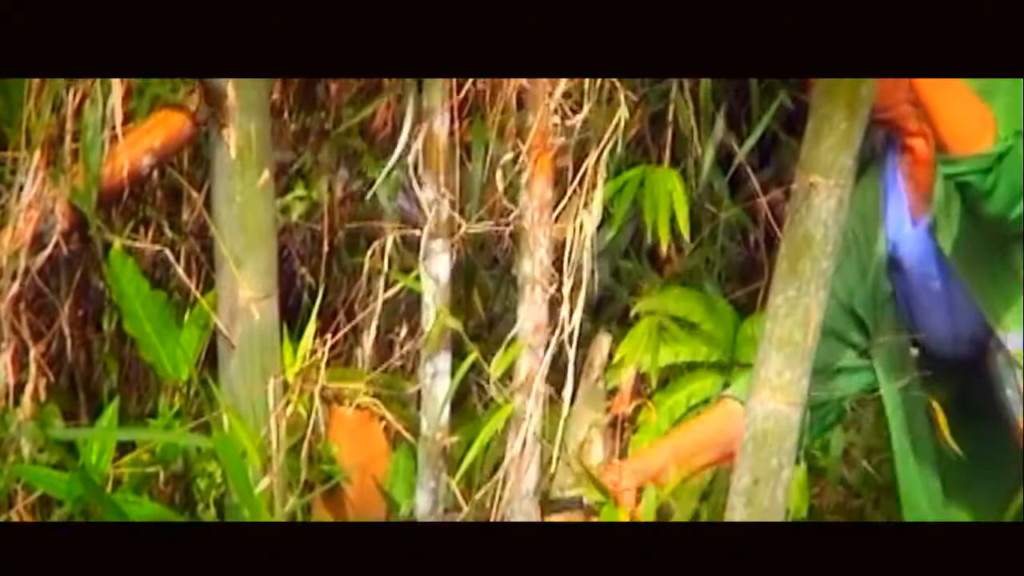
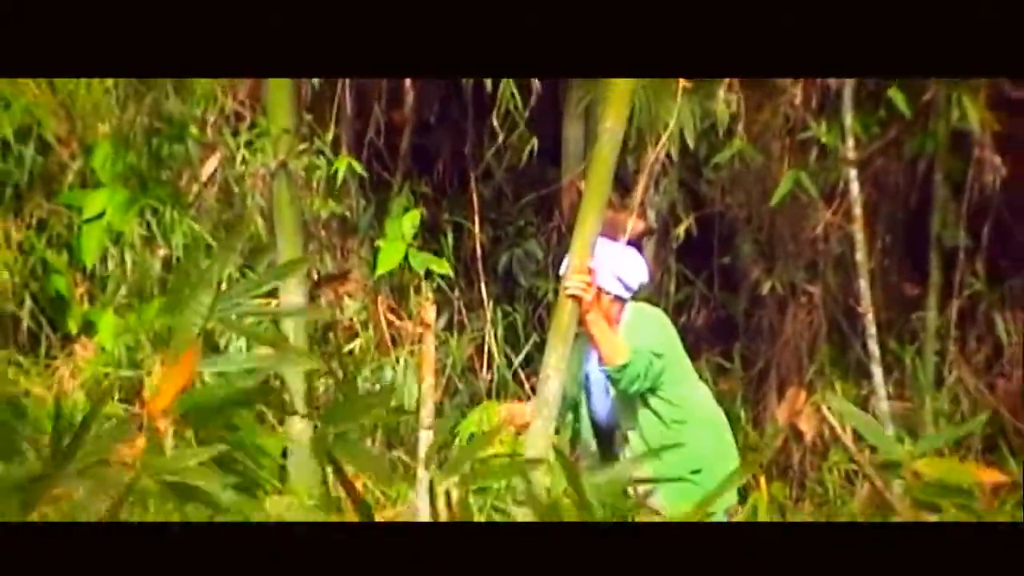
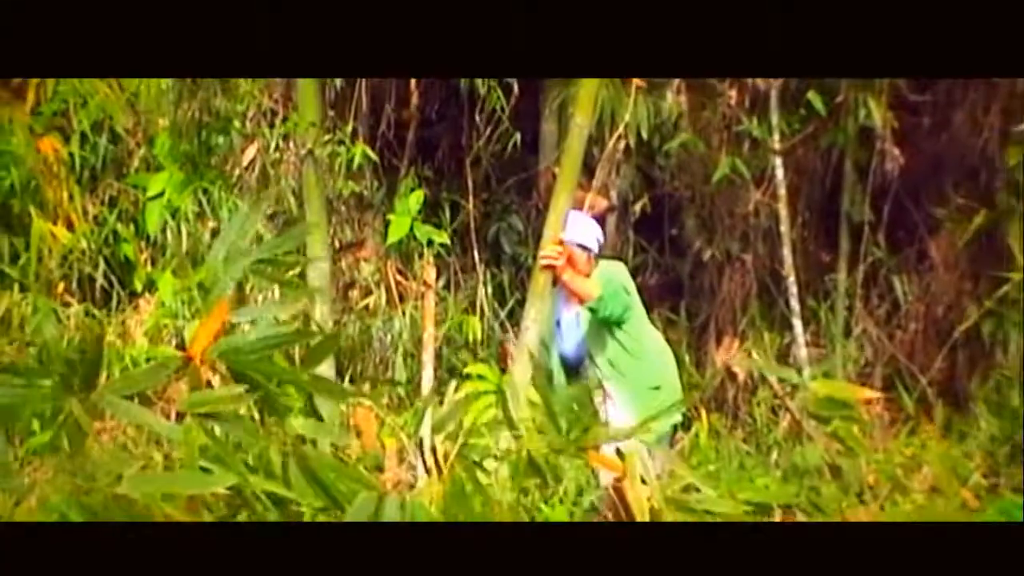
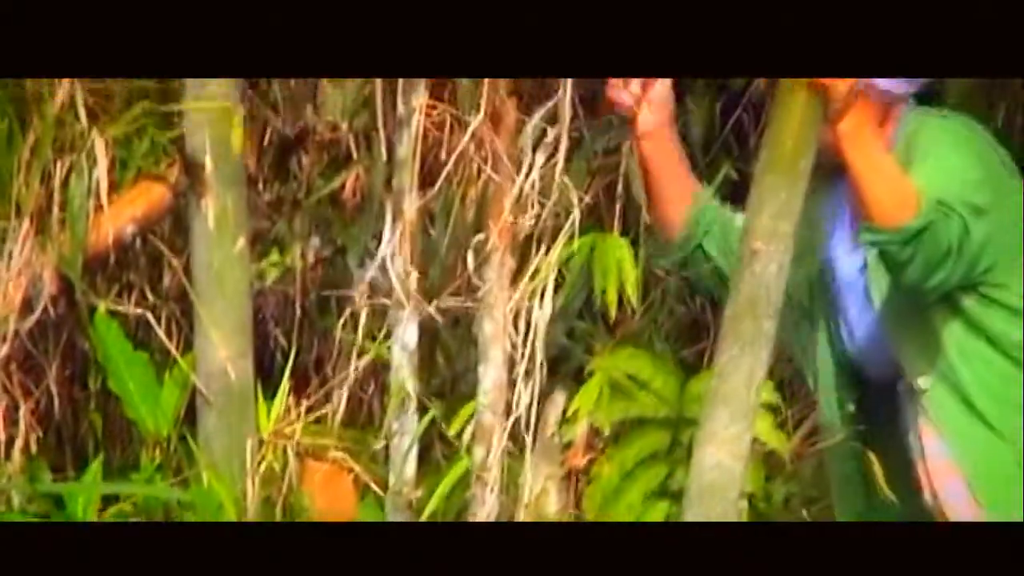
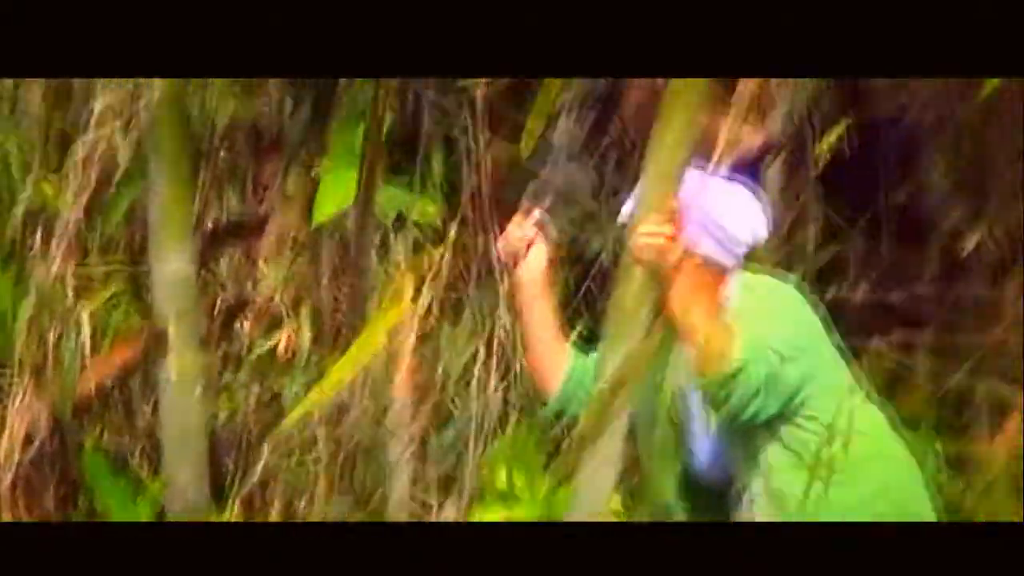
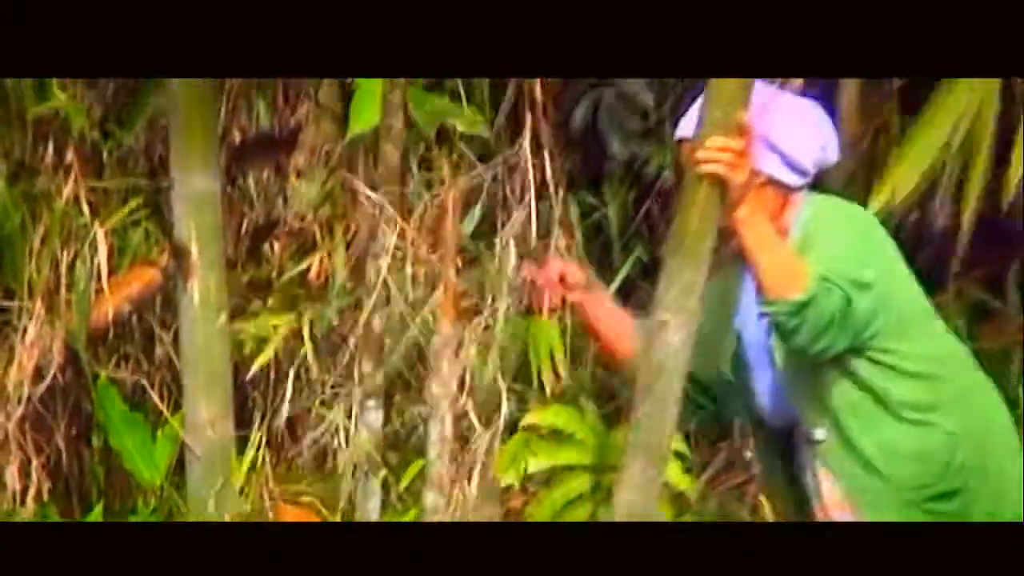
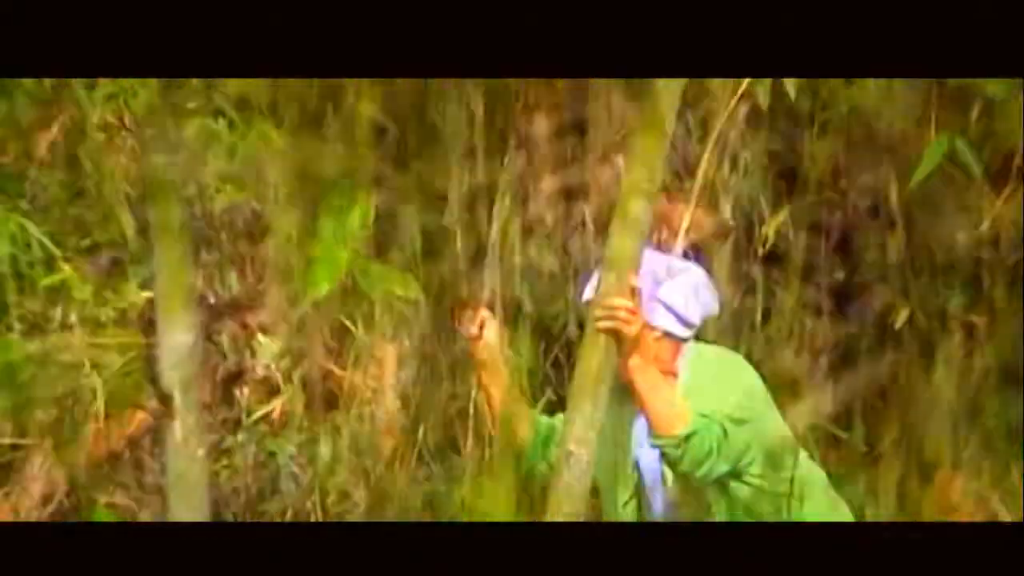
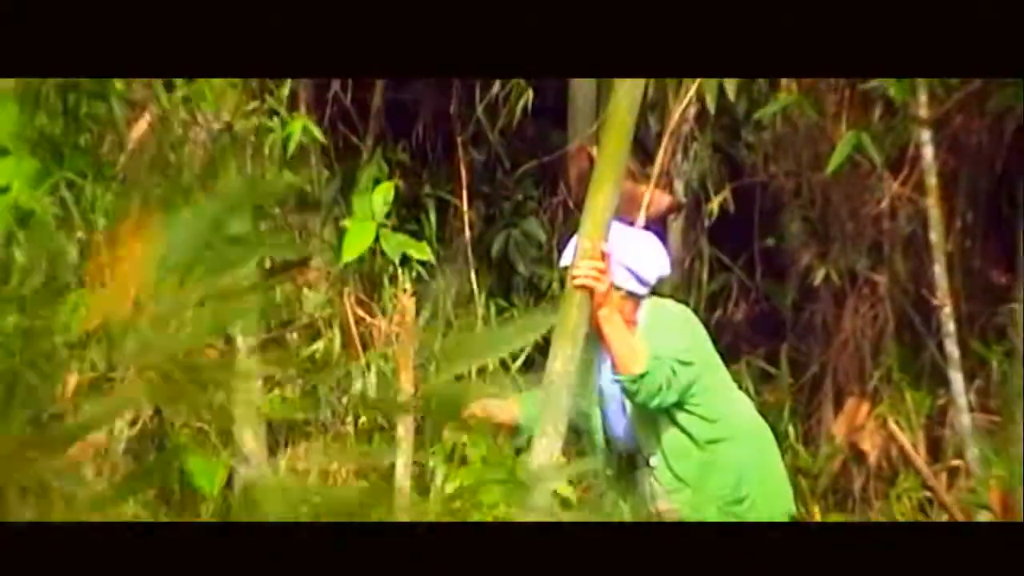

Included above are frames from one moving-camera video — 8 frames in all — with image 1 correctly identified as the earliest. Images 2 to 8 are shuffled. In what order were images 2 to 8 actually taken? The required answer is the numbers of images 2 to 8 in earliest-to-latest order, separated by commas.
4, 6, 5, 7, 8, 2, 3
